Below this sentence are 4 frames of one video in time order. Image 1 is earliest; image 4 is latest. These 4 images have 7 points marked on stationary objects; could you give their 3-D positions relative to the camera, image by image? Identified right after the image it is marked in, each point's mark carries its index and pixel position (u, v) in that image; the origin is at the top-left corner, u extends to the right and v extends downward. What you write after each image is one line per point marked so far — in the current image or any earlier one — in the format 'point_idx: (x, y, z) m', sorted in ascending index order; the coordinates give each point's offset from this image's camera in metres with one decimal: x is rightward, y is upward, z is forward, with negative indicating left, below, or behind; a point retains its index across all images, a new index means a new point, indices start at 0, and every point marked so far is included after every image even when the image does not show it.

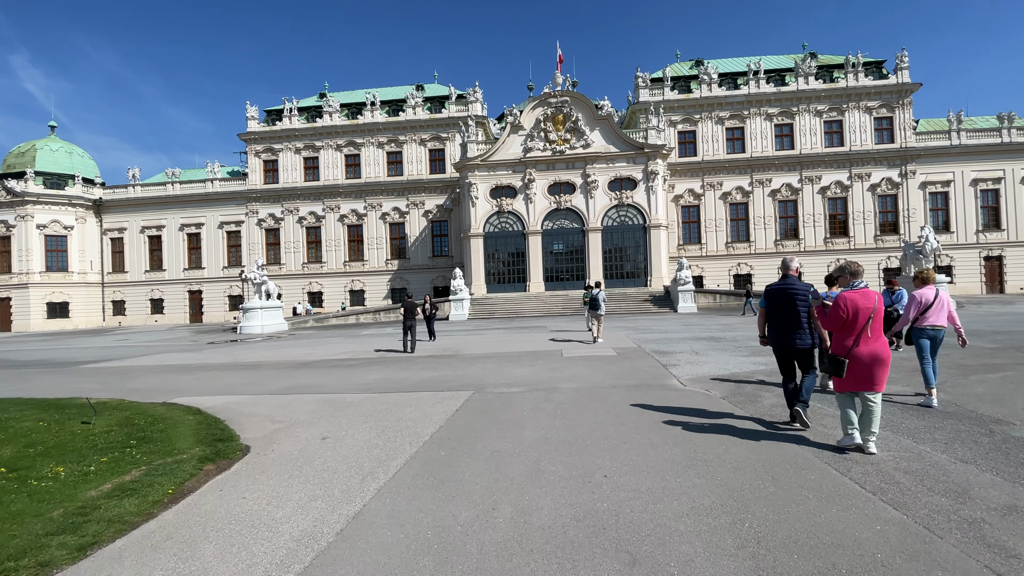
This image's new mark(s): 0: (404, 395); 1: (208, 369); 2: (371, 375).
0: (-1.7, -1.7, +7.8) m
1: (-7.9, -2.1, +12.5) m
2: (-2.9, -1.8, +10.0) m
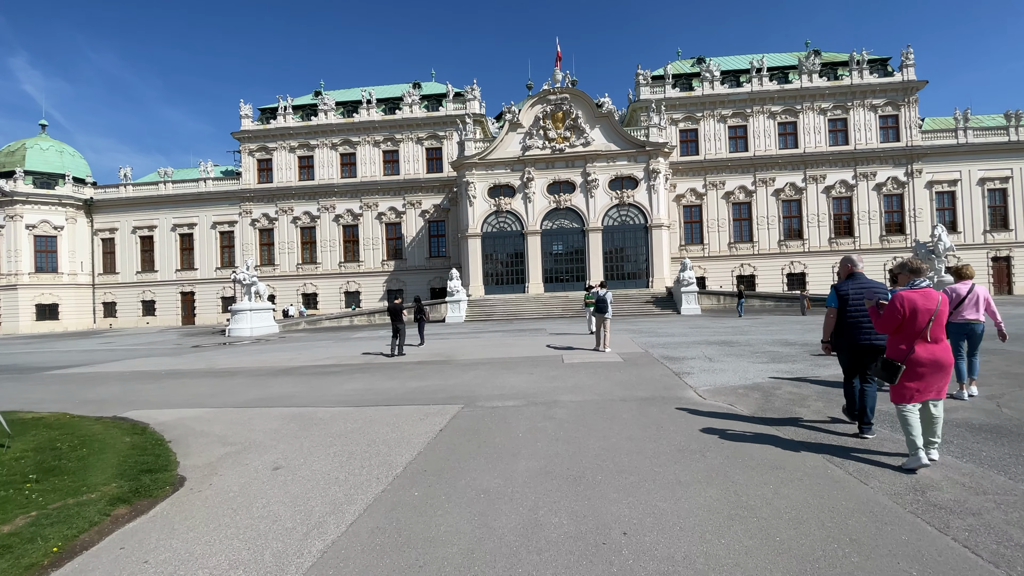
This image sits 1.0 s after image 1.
0: (-1.8, -1.7, +6.8) m
1: (-8.0, -2.1, +11.5) m
2: (-3.0, -1.8, +9.0) m
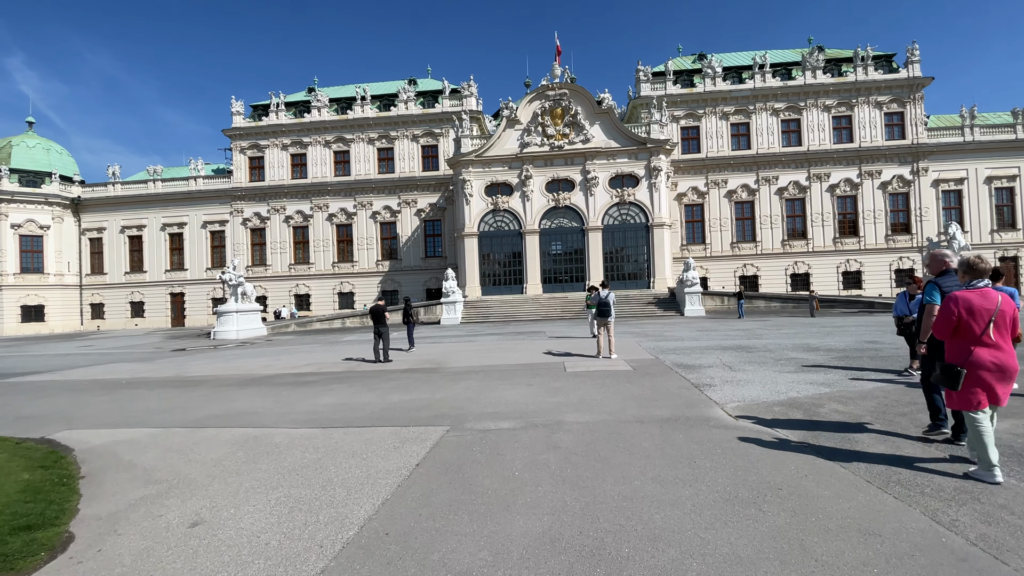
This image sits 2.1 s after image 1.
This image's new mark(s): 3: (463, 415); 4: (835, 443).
0: (-1.9, -1.7, +5.8) m
1: (-8.0, -2.1, +10.4) m
2: (-3.1, -1.8, +7.9) m
3: (-0.6, -1.6, +6.1) m
4: (+3.1, -1.5, +4.7) m
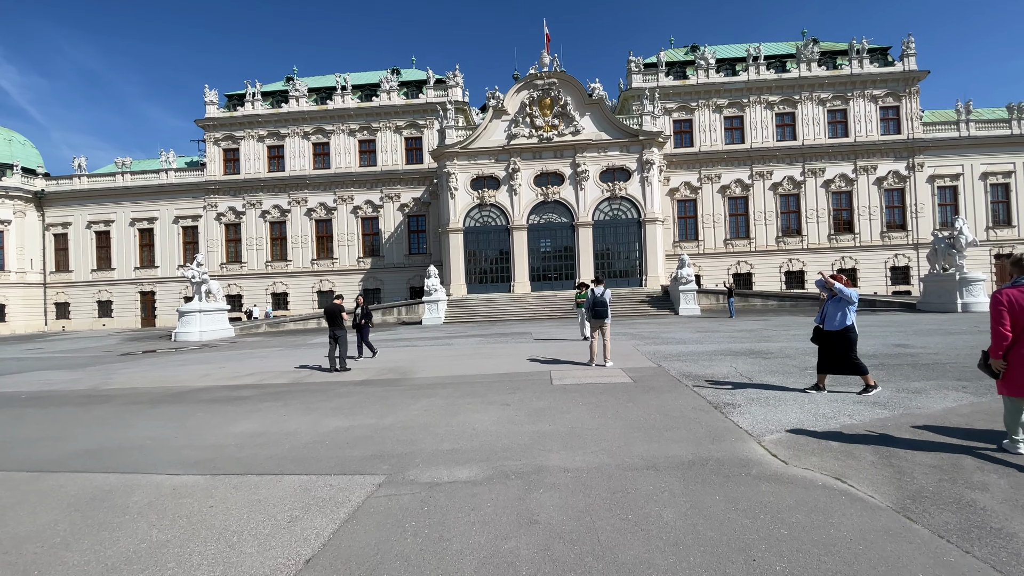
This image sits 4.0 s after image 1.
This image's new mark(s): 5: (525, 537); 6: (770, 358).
0: (-2.2, -1.7, +4.1) m
1: (-8.5, -2.0, +8.6) m
2: (-3.5, -1.7, +6.2) m
3: (-0.9, -1.6, +4.5) m
4: (+2.8, -1.5, +3.1) m
5: (+0.1, -1.5, +2.9) m
6: (+5.1, -1.4, +9.5) m
